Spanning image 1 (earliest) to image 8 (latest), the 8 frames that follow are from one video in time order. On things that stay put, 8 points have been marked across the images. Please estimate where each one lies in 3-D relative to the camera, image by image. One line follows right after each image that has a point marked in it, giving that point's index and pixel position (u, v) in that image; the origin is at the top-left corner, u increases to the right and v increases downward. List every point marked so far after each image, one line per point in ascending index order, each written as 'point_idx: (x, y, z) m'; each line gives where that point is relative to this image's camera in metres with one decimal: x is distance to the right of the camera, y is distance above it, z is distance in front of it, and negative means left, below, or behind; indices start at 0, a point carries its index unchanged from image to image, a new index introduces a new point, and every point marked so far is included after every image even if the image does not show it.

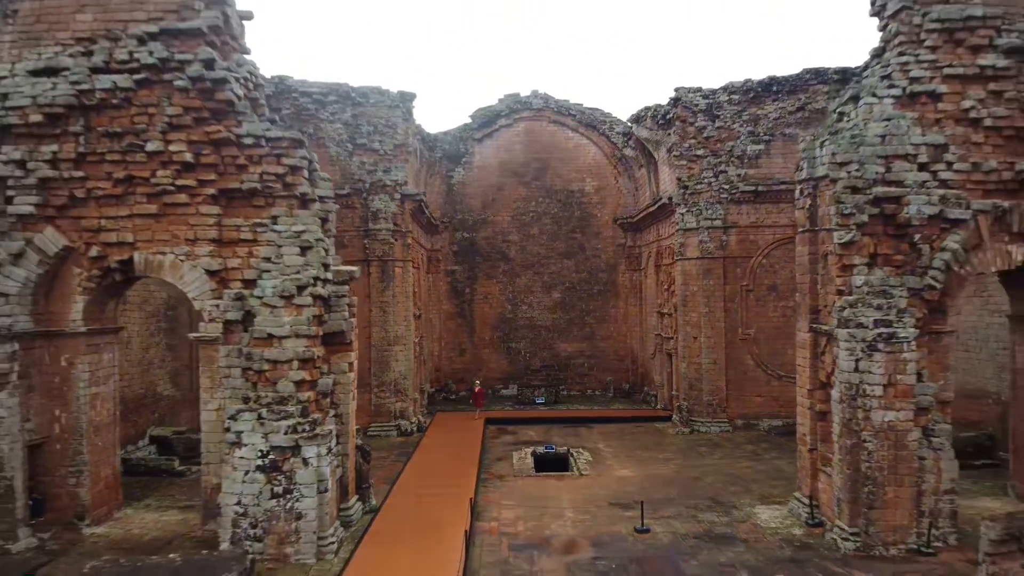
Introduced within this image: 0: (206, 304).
0: (-2.9, -0.1, +6.1) m
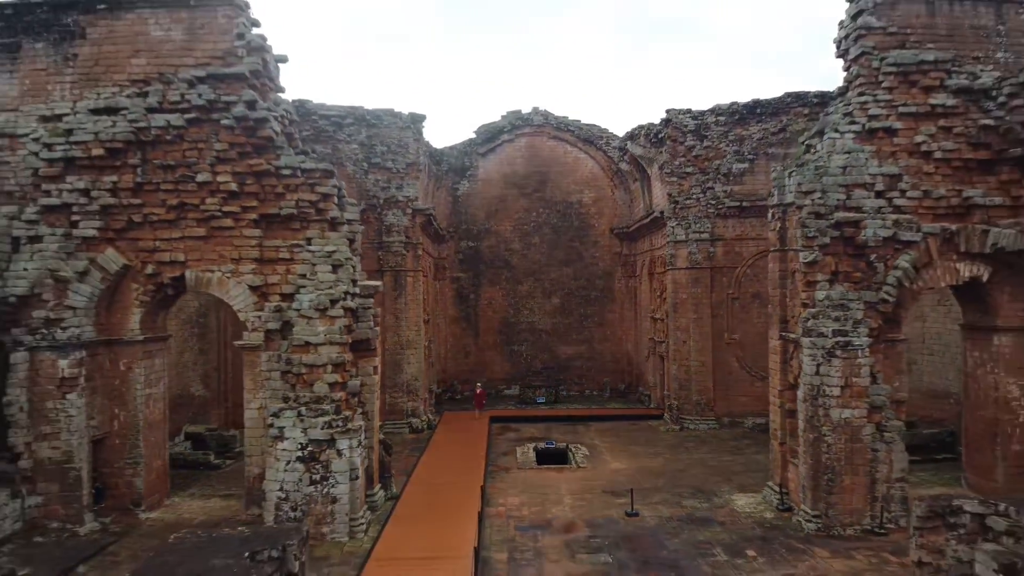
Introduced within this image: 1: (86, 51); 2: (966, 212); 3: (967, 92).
0: (-2.8, -0.3, +6.9) m
1: (-4.8, +2.6, +7.2) m
2: (+5.1, +0.9, +7.1) m
3: (+5.1, +2.2, +7.1) m
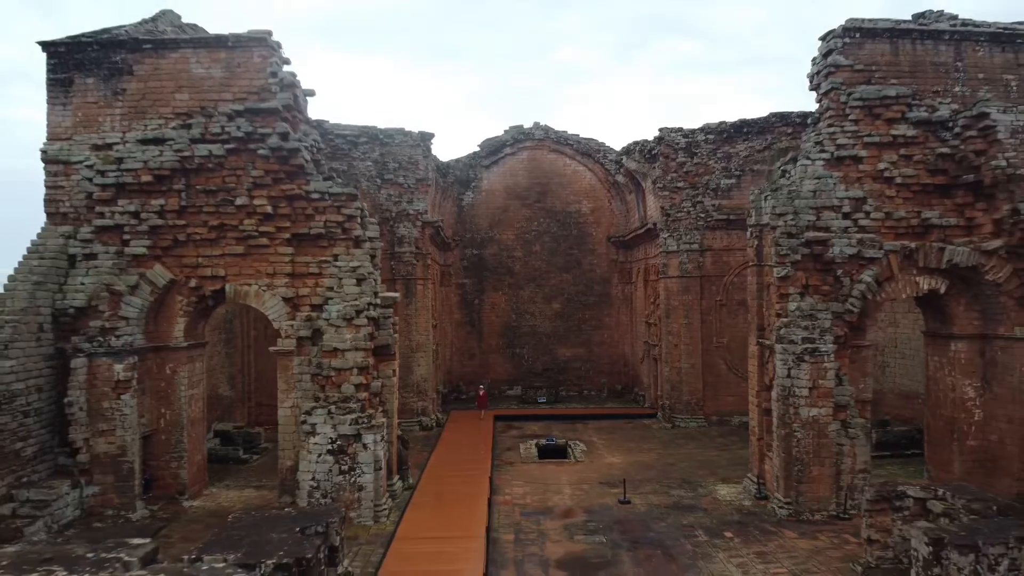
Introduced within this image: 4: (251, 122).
0: (-2.8, -0.4, +7.8) m
1: (-4.7, +2.5, +8.0) m
2: (+5.2, +0.7, +8.0) m
3: (+5.2, +2.1, +7.9) m
4: (-3.2, +2.0, +7.8) m
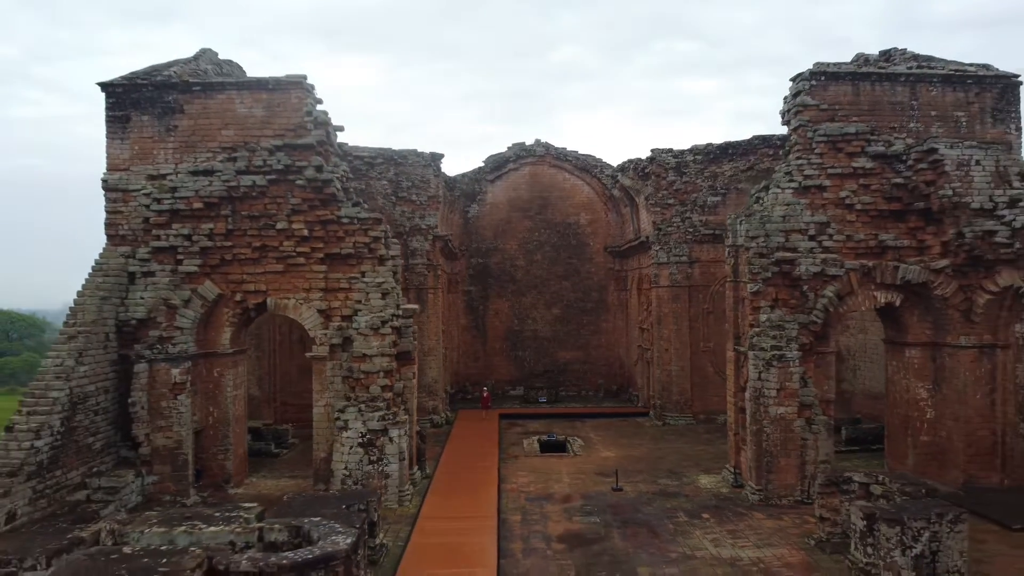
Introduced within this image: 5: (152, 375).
0: (-2.7, -0.6, +8.8) m
1: (-4.7, +2.3, +9.0) m
2: (+5.3, +0.5, +9.0) m
3: (+5.2, +1.9, +9.0) m
4: (-3.1, +1.8, +8.8) m
5: (-4.8, -1.2, +8.5) m
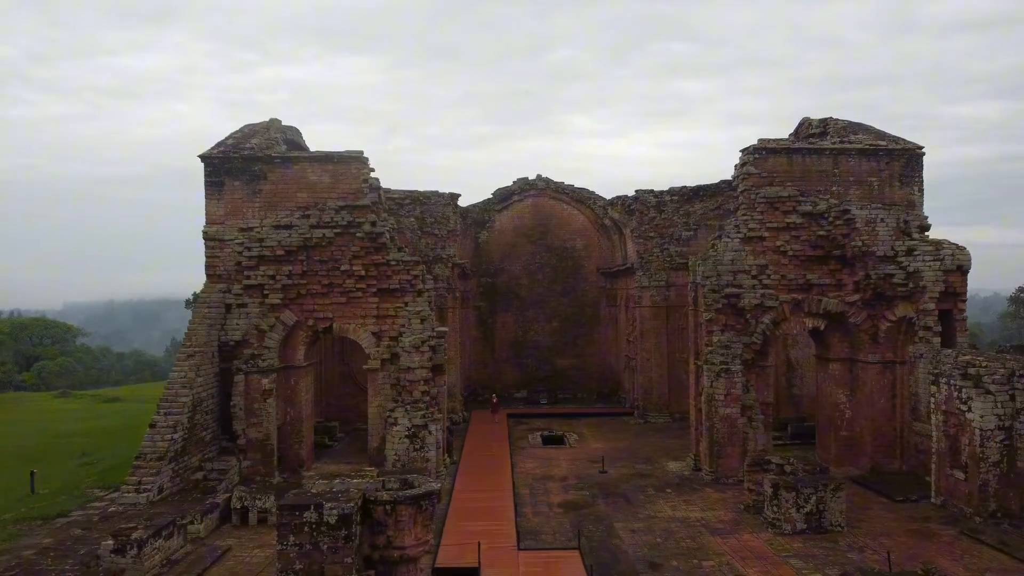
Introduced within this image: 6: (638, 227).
0: (-2.5, -1.1, +11.4) m
1: (-4.5, +1.8, +11.6) m
2: (+5.4, 0.0, +11.7) m
3: (+5.4, +1.4, +11.6) m
4: (-2.9, +1.3, +11.4) m
5: (-4.6, -1.7, +11.0) m
6: (+3.3, +1.6, +16.5) m
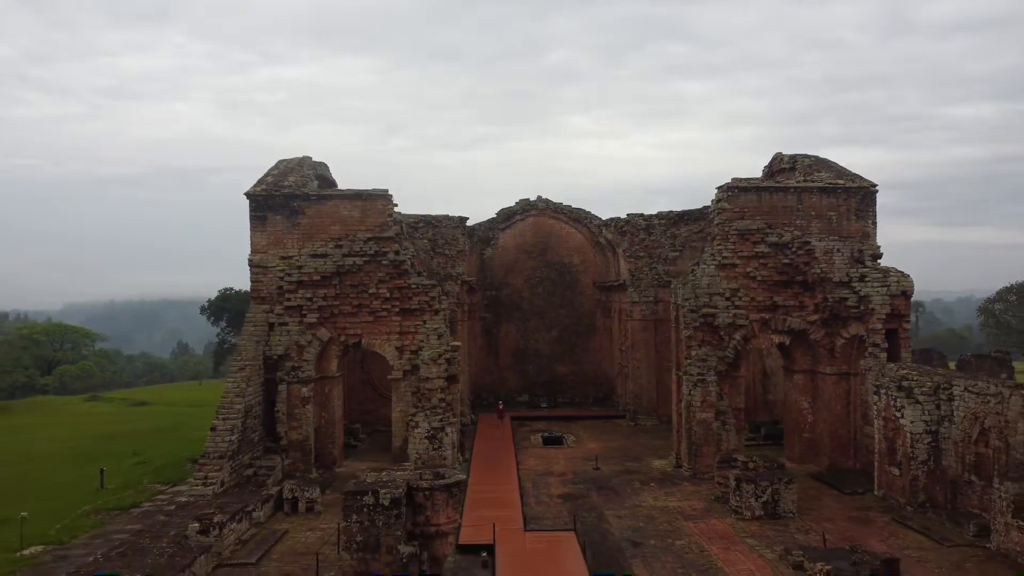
0: (-2.4, -1.6, +13.1) m
1: (-4.4, +1.4, +13.3) m
2: (+5.5, -0.4, +13.4) m
3: (+5.5, +0.9, +13.4) m
4: (-2.8, +0.9, +13.1) m
5: (-4.5, -2.1, +12.8) m
6: (+3.4, +1.1, +18.2) m
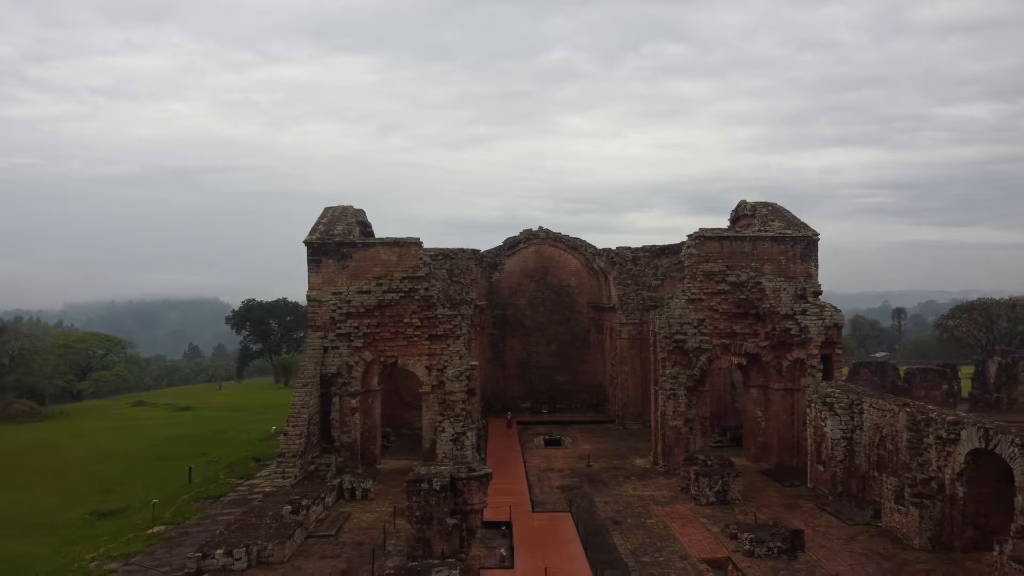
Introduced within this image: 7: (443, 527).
0: (-2.2, -2.3, +16.2) m
1: (-4.1, +0.6, +16.4) m
2: (+5.8, -1.2, +16.5) m
3: (+5.8, +0.1, +16.4) m
4: (-2.6, +0.1, +16.2) m
5: (-4.3, -2.9, +15.8) m
6: (+3.5, +0.4, +21.3) m
7: (-1.1, -3.9, +10.5) m
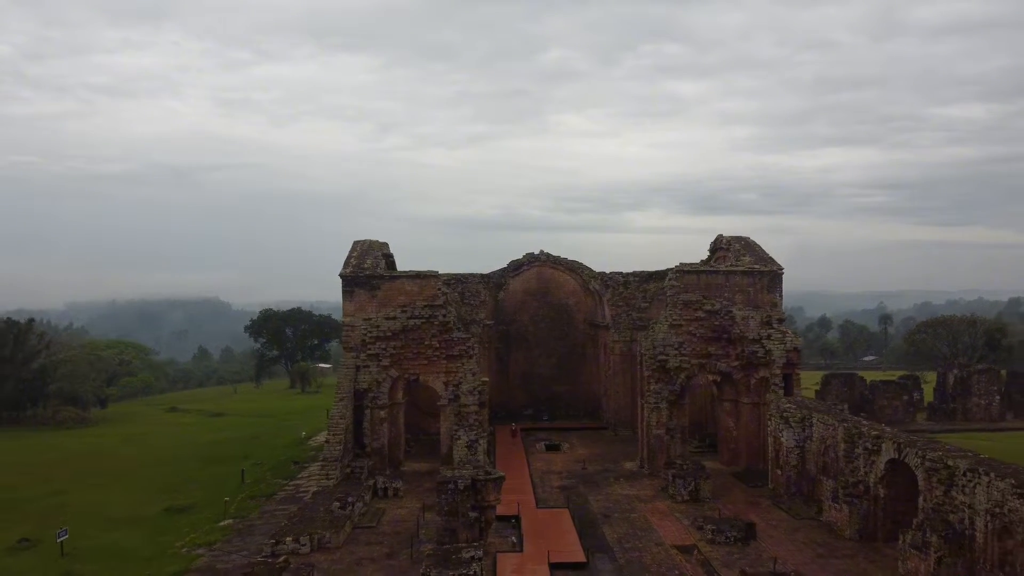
0: (-2.0, -3.1, +18.8) m
1: (-4.0, -0.2, +19.0) m
2: (+5.9, -2.0, +19.1) m
3: (+5.9, -0.7, +19.1) m
4: (-2.4, -0.7, +18.8) m
5: (-4.1, -3.7, +18.4) m
6: (+3.7, -0.4, +23.9) m
7: (-0.9, -4.8, +13.1) m
